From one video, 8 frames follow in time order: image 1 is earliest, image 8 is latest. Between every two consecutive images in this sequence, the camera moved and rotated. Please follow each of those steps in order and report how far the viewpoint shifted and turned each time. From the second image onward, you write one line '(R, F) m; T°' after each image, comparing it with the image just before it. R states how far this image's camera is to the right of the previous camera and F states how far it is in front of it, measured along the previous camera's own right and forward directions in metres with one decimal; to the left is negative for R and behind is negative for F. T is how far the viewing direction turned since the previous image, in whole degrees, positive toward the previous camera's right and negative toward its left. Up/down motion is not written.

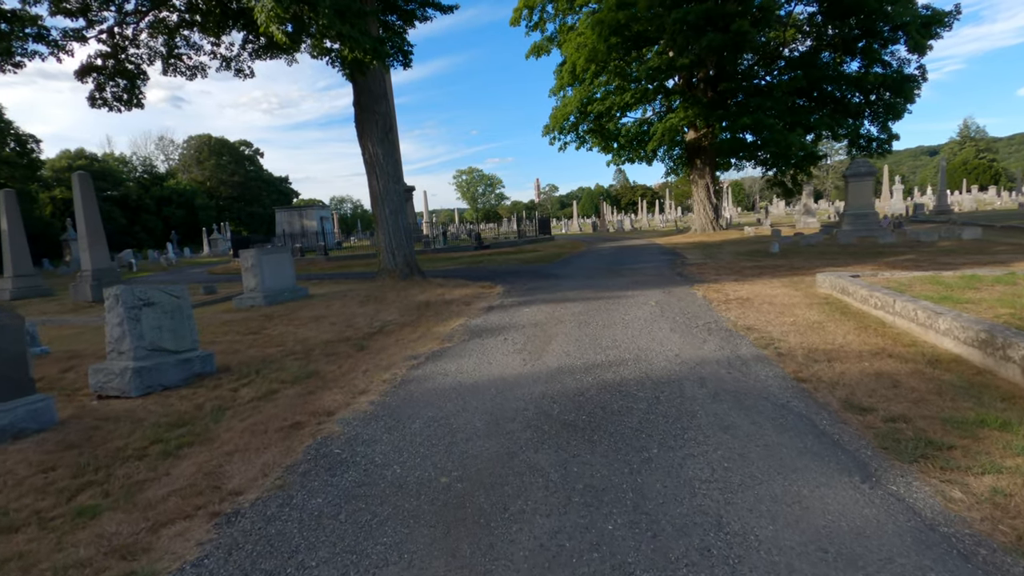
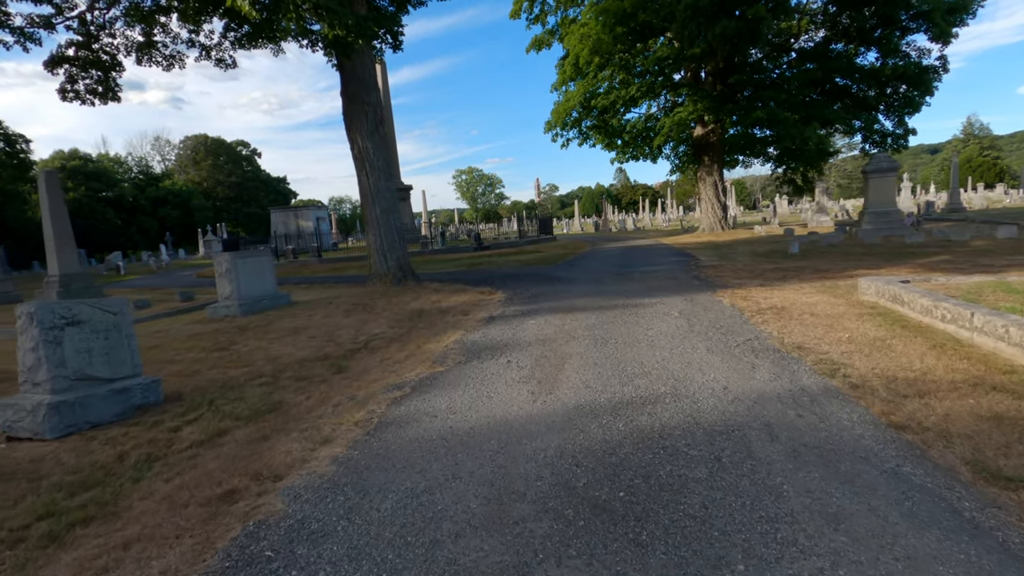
(0.0, +1.2) m; 0°
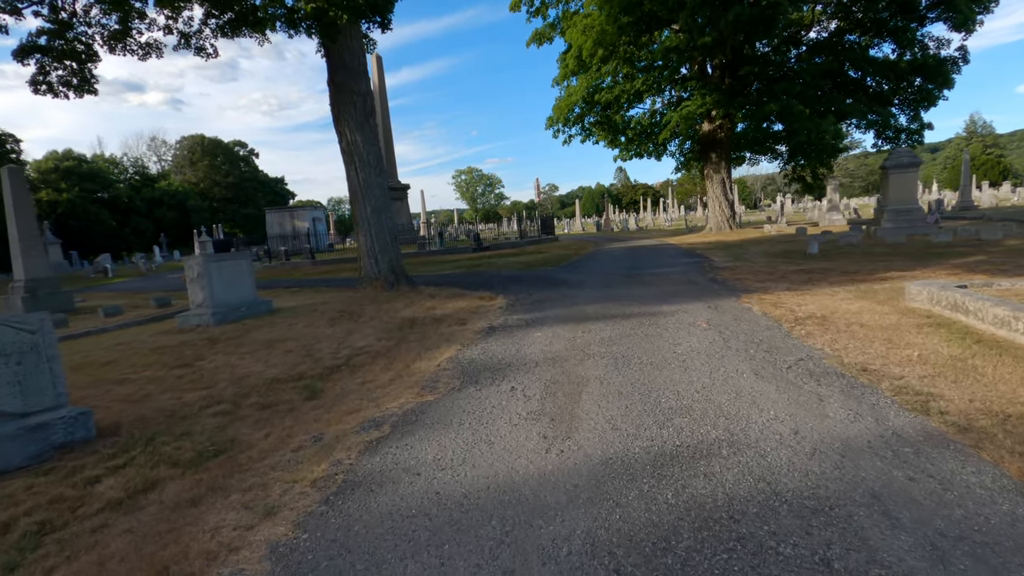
(0.0, +1.1) m; 0°
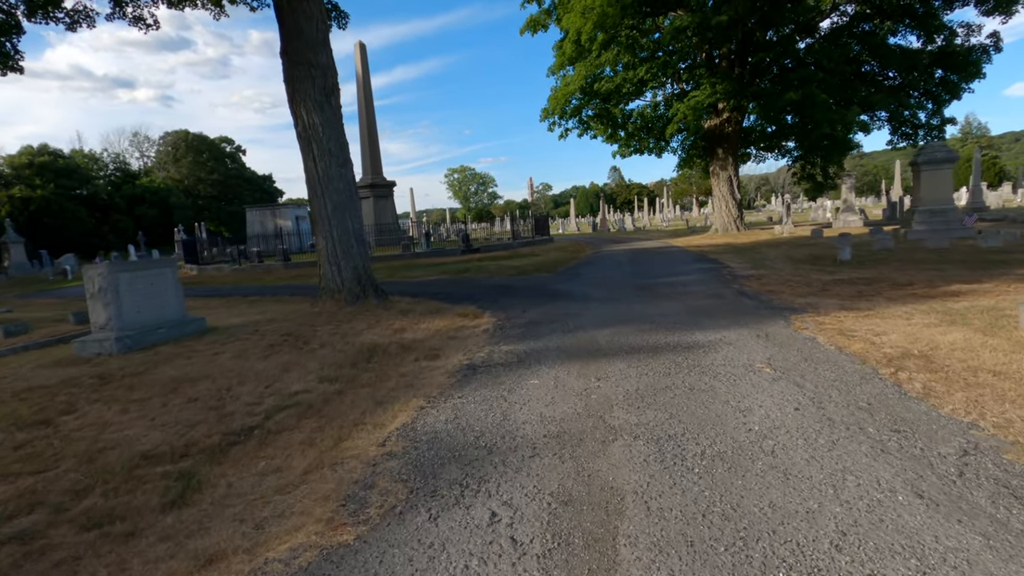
(+0.1, +2.1) m; +1°
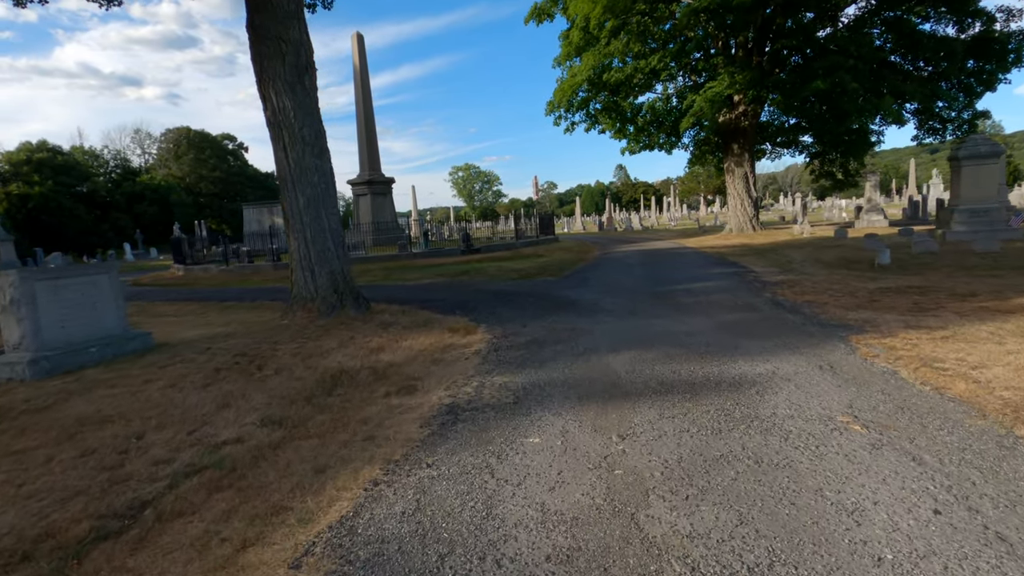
(+0.1, +1.4) m; 0°
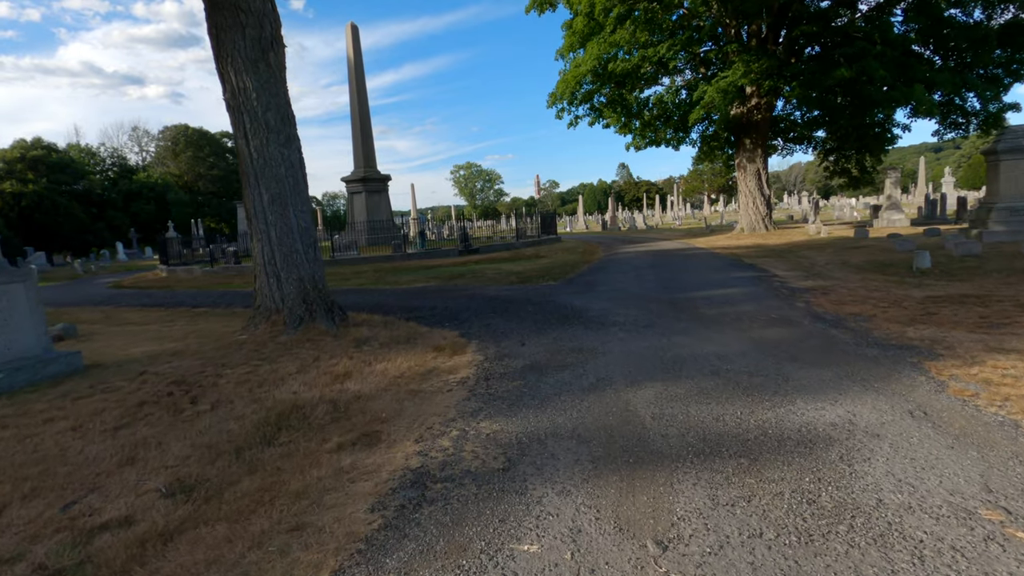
(+0.1, +1.3) m; 0°
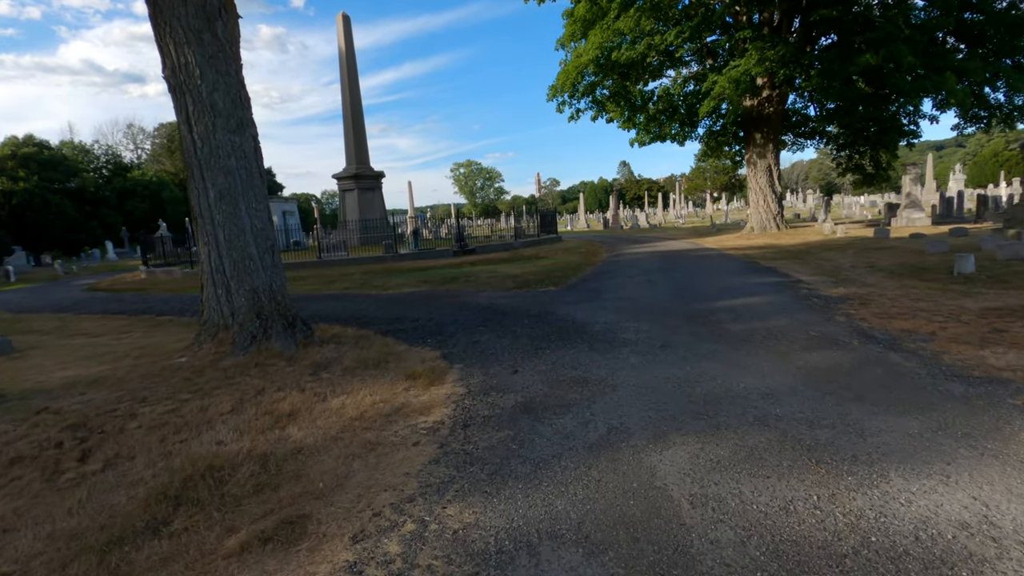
(+0.1, +1.2) m; 0°
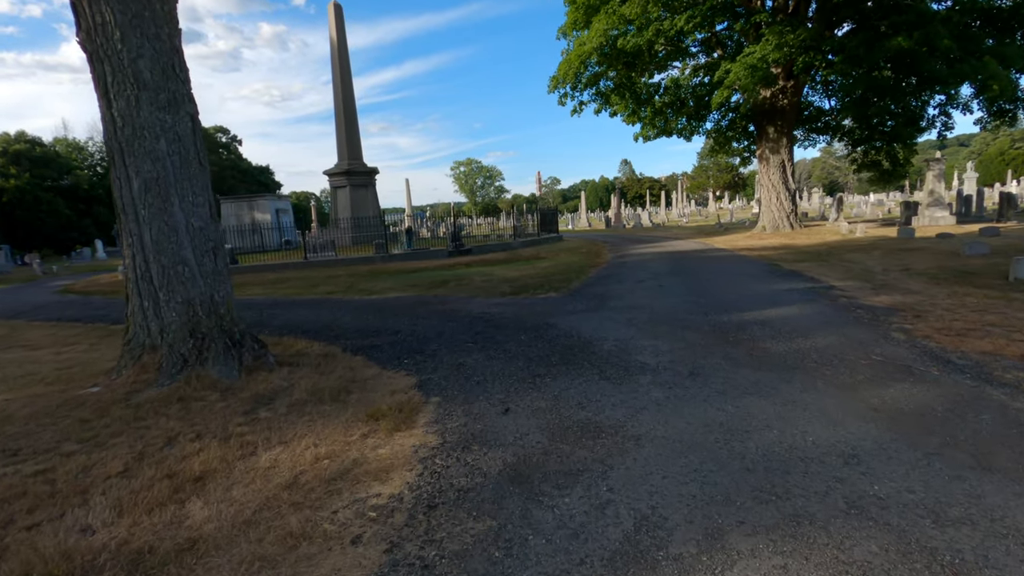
(+0.1, +1.3) m; 0°
